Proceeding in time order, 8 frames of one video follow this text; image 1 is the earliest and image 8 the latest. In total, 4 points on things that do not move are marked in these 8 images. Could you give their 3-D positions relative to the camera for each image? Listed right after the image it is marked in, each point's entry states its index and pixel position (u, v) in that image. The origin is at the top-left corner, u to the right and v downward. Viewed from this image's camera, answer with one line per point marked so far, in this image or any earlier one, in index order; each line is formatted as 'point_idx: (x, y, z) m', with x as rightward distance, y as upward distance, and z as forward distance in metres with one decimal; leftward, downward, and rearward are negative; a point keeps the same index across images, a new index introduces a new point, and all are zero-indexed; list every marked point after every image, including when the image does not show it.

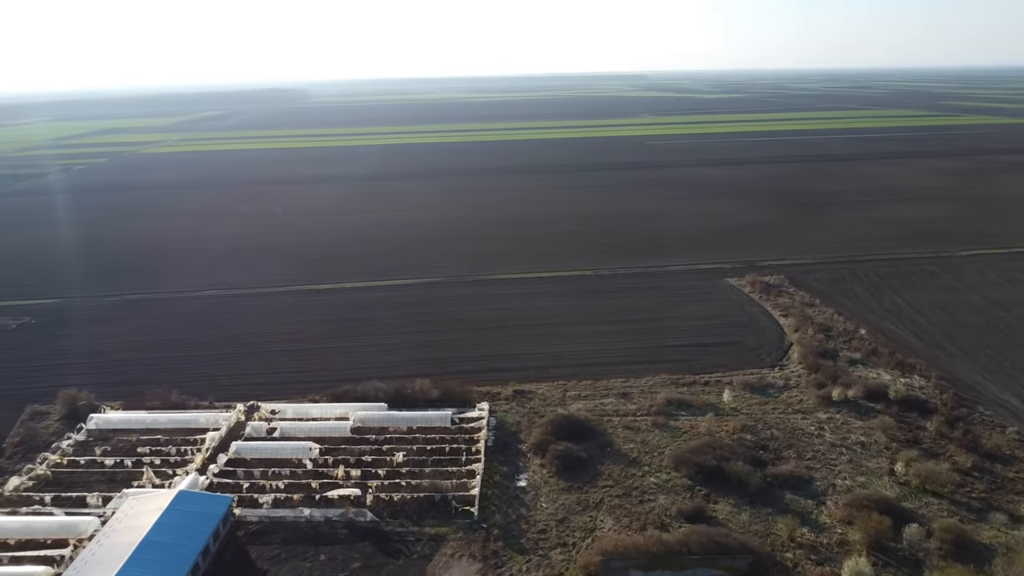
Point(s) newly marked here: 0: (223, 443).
0: (-6.4, -3.4, +18.3) m
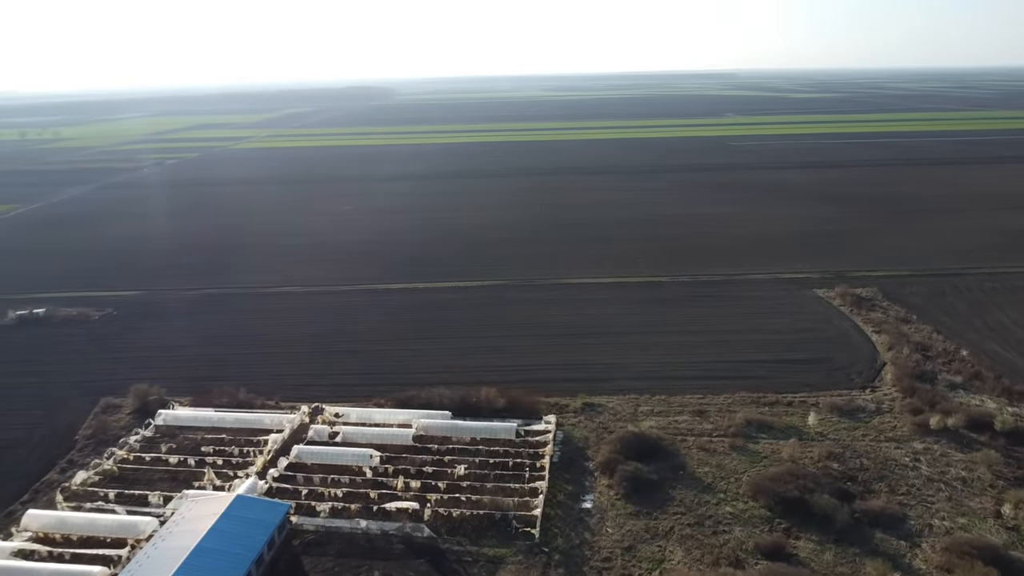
0: (-5.0, -3.5, +18.1) m
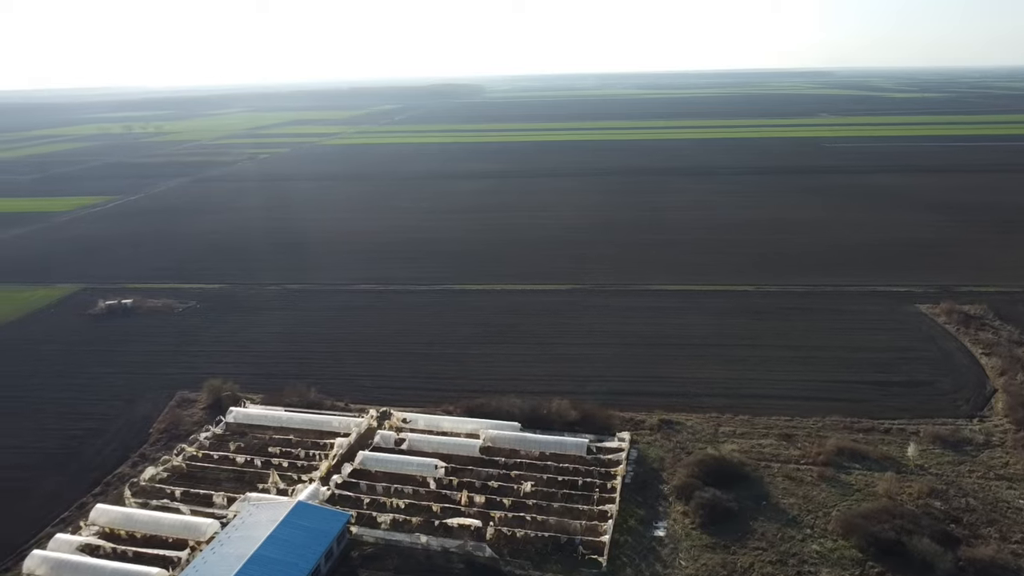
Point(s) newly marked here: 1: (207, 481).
0: (-3.5, -3.5, +17.7) m
1: (-6.3, -4.0, +16.8) m
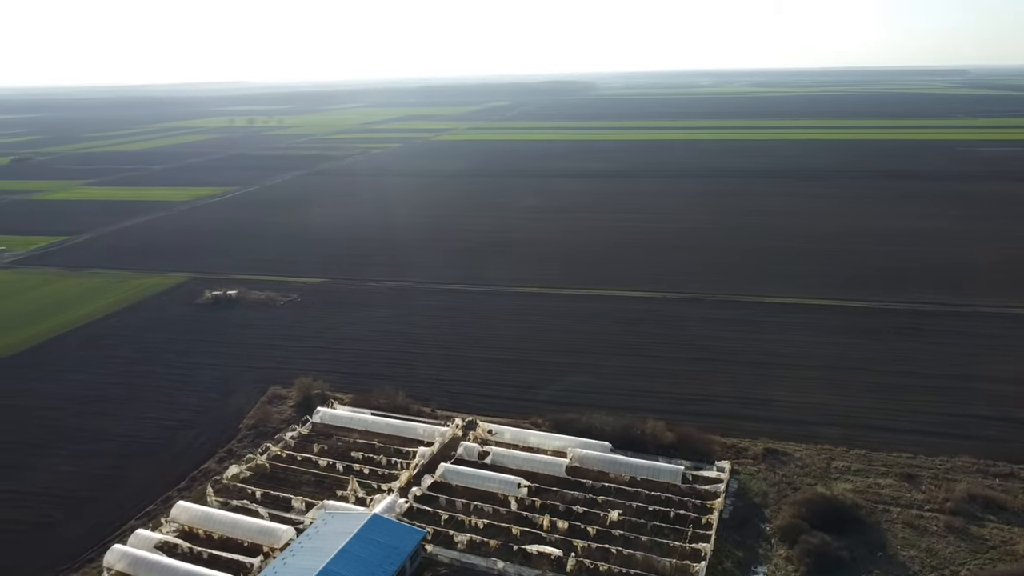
0: (-1.6, -3.6, +17.1) m
1: (-4.5, -4.0, +16.6) m
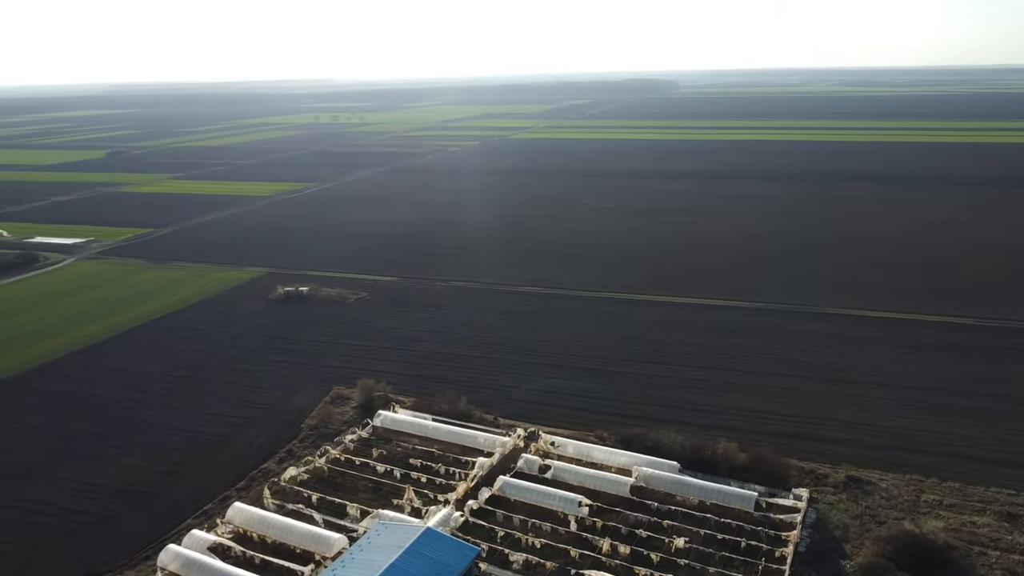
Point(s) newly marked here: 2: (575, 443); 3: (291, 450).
0: (-0.4, -3.7, +16.6) m
1: (-3.3, -4.0, +16.3) m
2: (+1.3, -3.2, +16.9) m
3: (-4.9, -3.6, +18.1) m
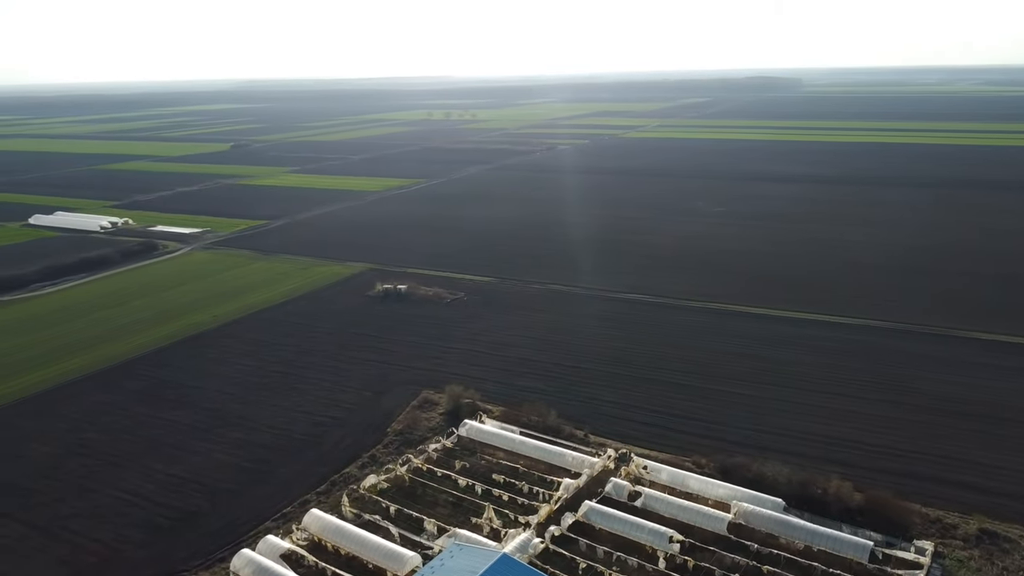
0: (+1.3, -3.9, +15.6) m
1: (-1.7, -4.1, +15.7) m
2: (+3.0, -3.5, +15.7) m
3: (-3.0, -3.6, +17.6) m
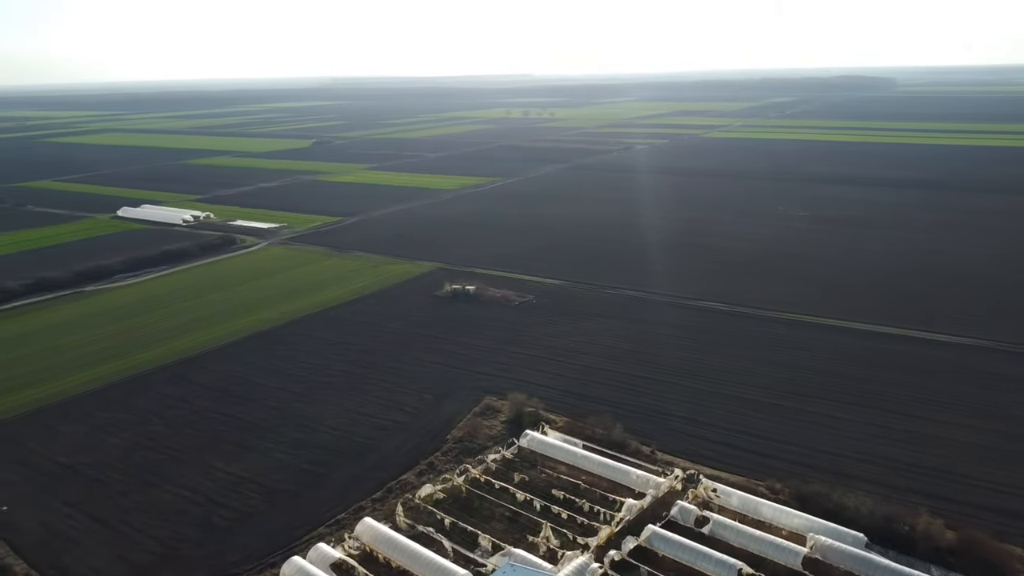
0: (+2.4, -4.1, +14.7) m
1: (-0.6, -4.2, +15.1) m
2: (+4.1, -3.7, +14.7) m
3: (-1.7, -3.7, +17.2) m
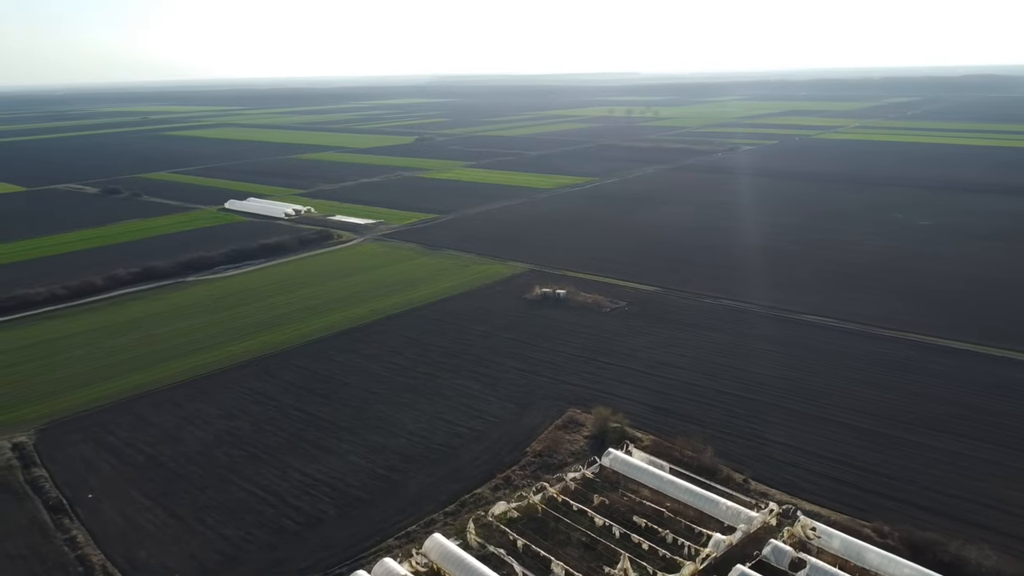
0: (+3.6, -4.4, +13.5) m
1: (+0.8, -4.4, +14.3) m
2: (+5.4, -4.0, +13.3) m
3: (-0.1, -3.8, +16.5) m
